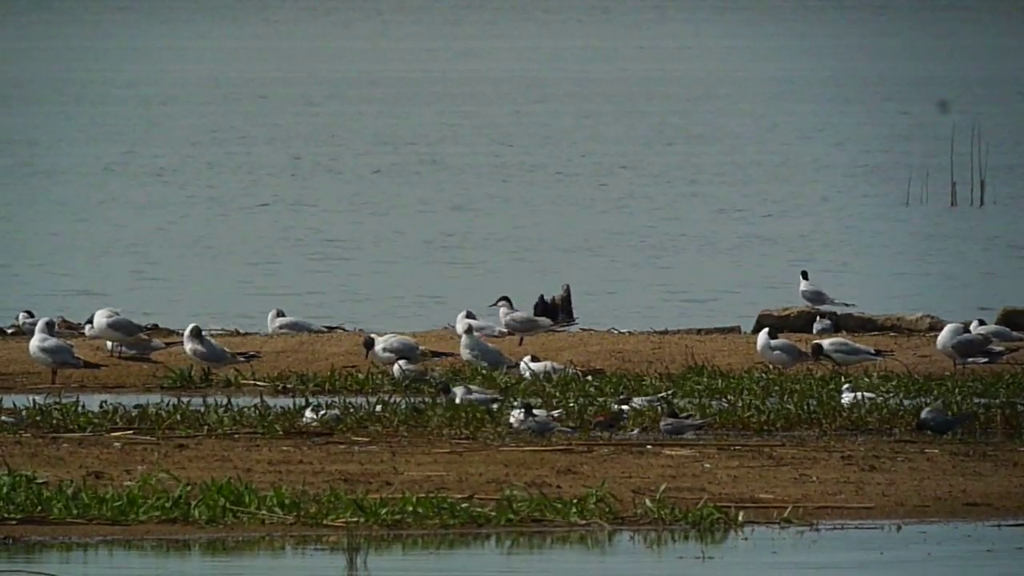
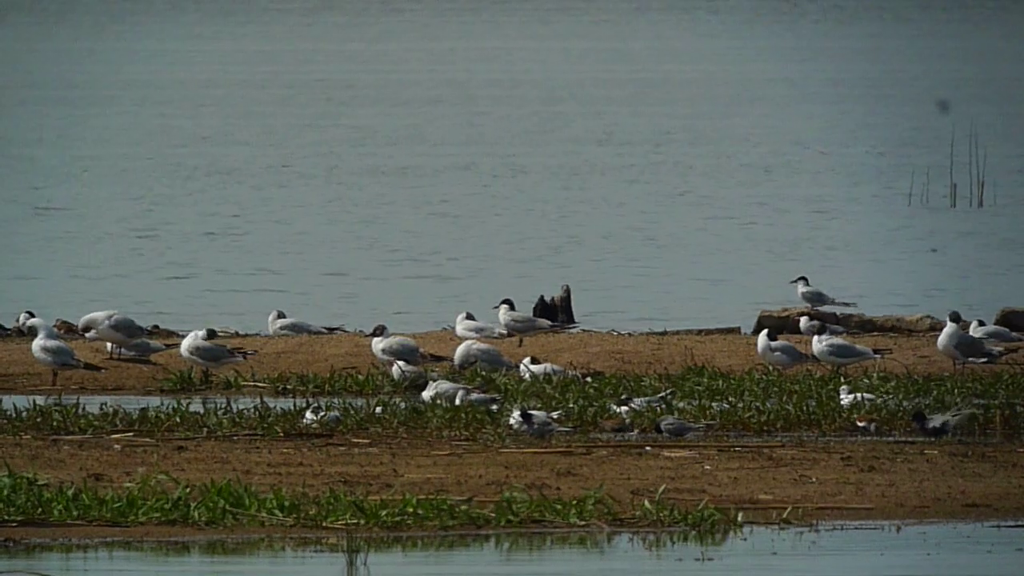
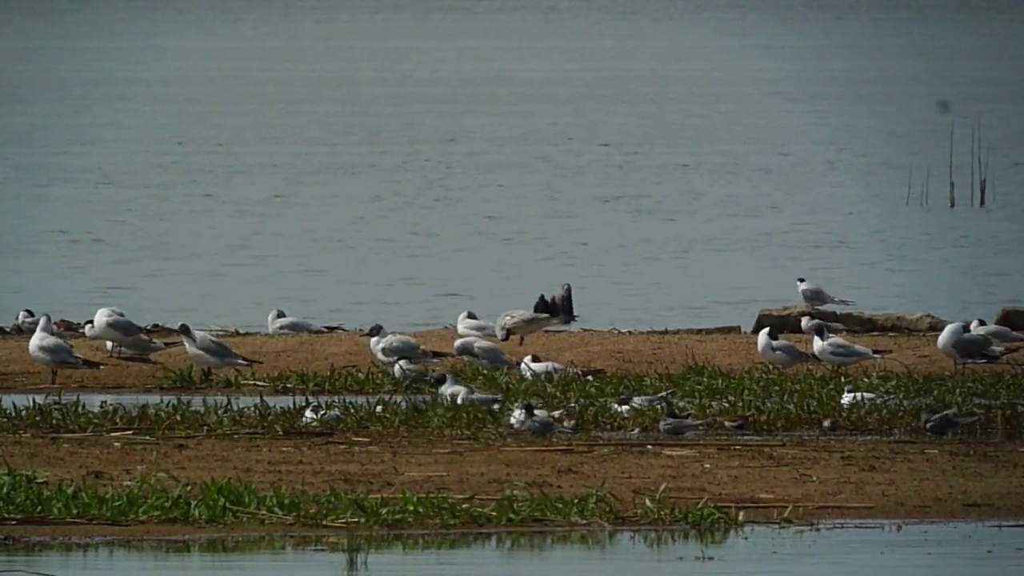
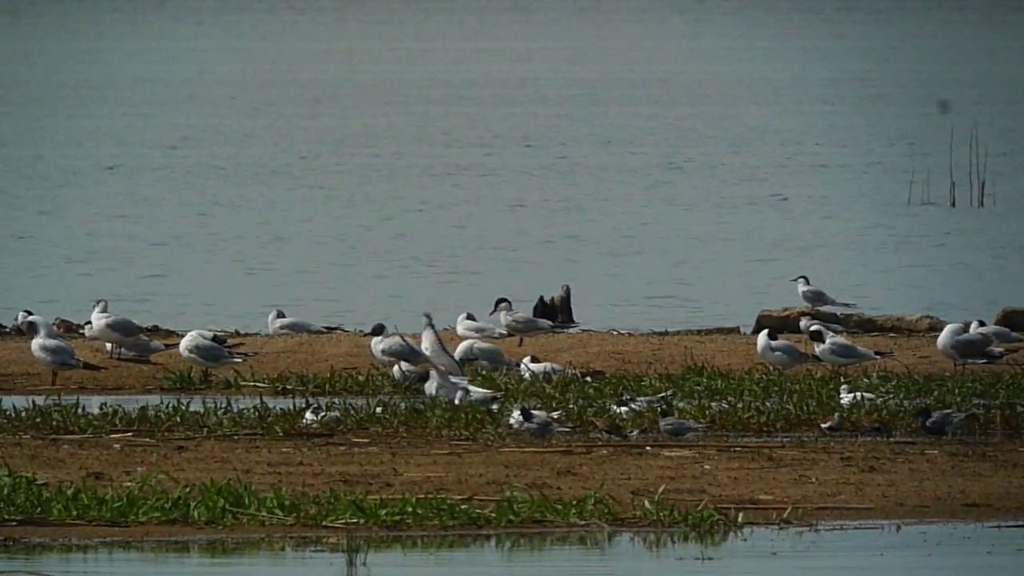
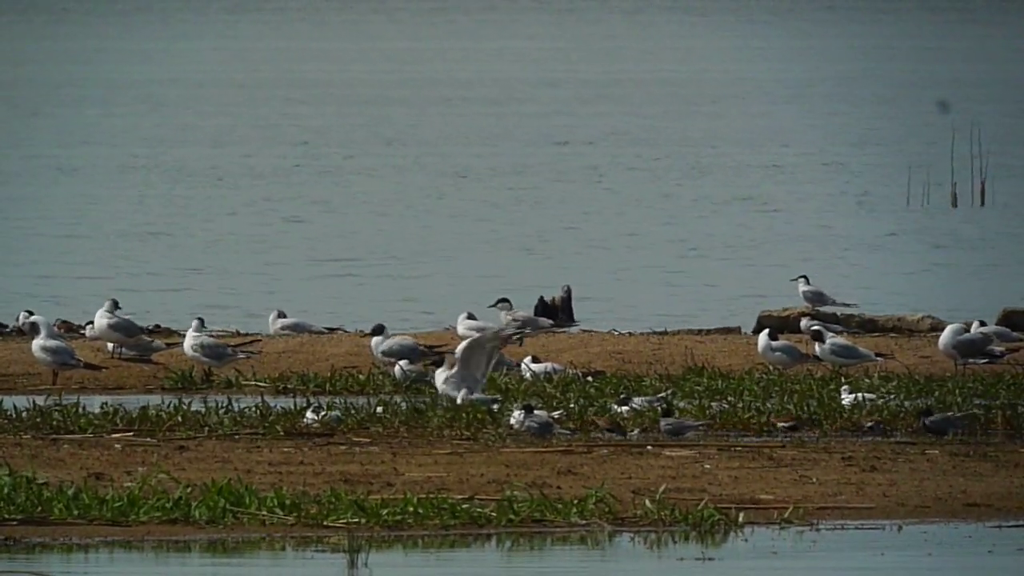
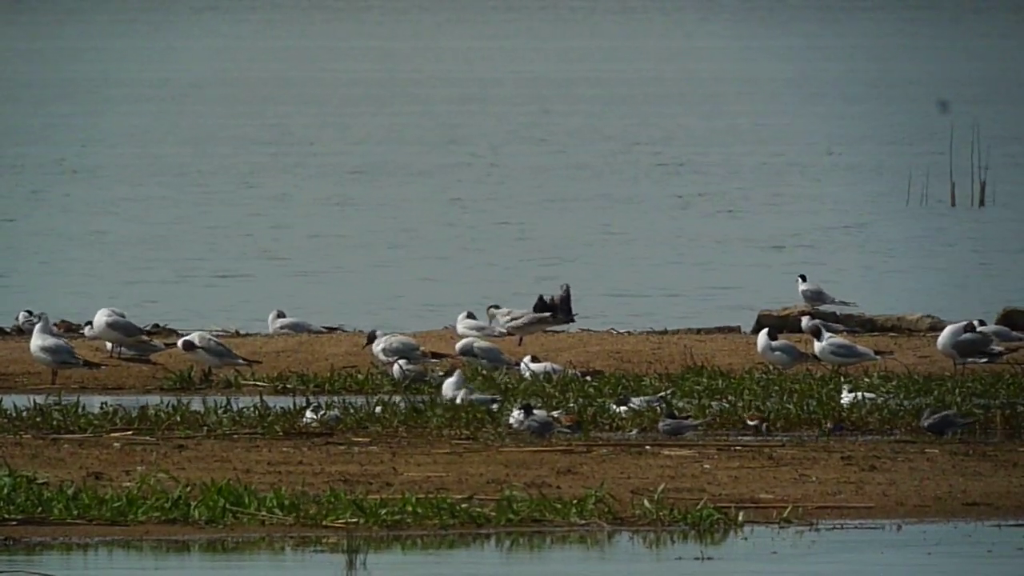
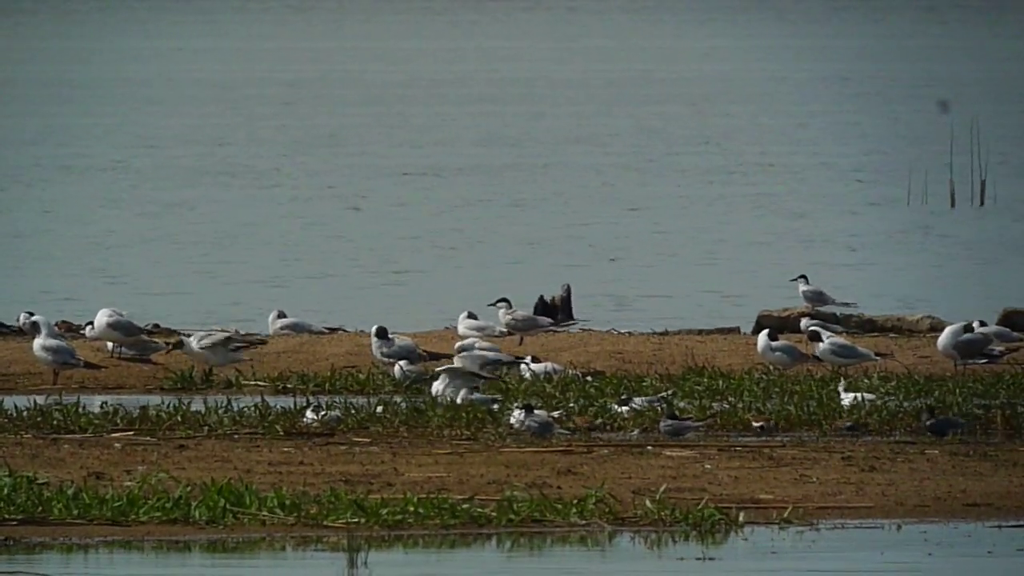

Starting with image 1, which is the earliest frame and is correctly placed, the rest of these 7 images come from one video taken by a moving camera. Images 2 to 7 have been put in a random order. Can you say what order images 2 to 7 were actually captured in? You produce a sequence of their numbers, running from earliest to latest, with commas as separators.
3, 6, 7, 5, 4, 2
